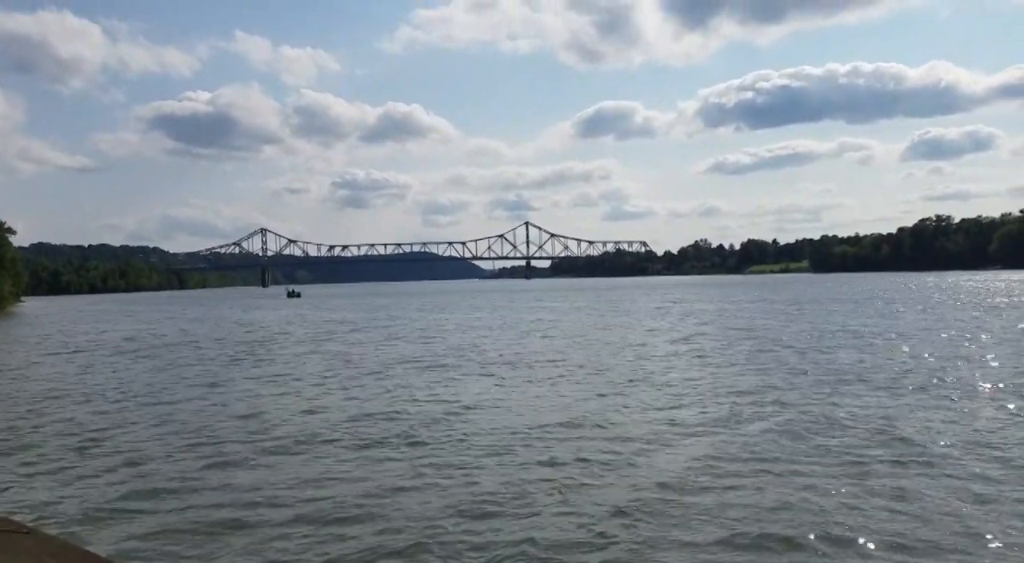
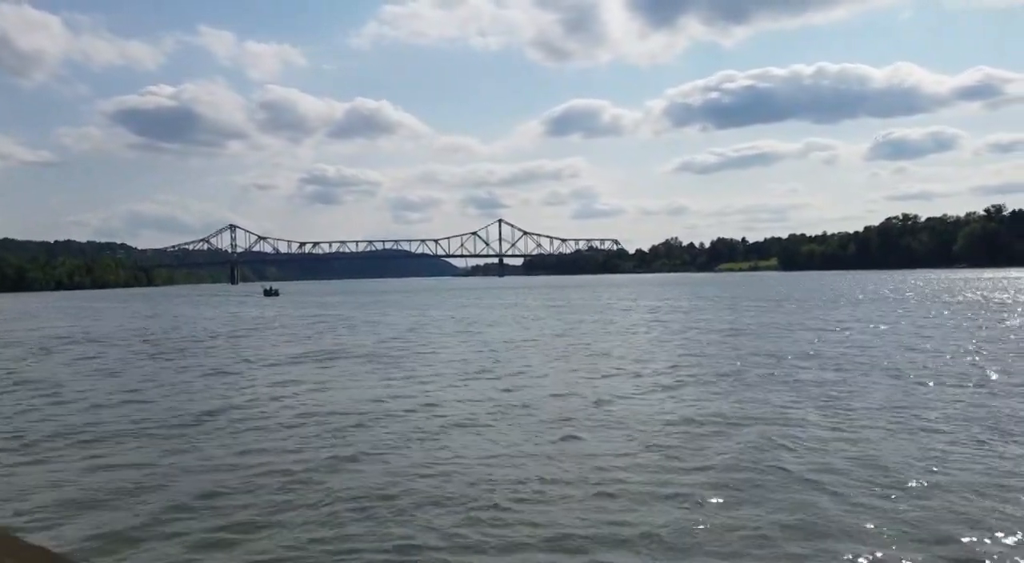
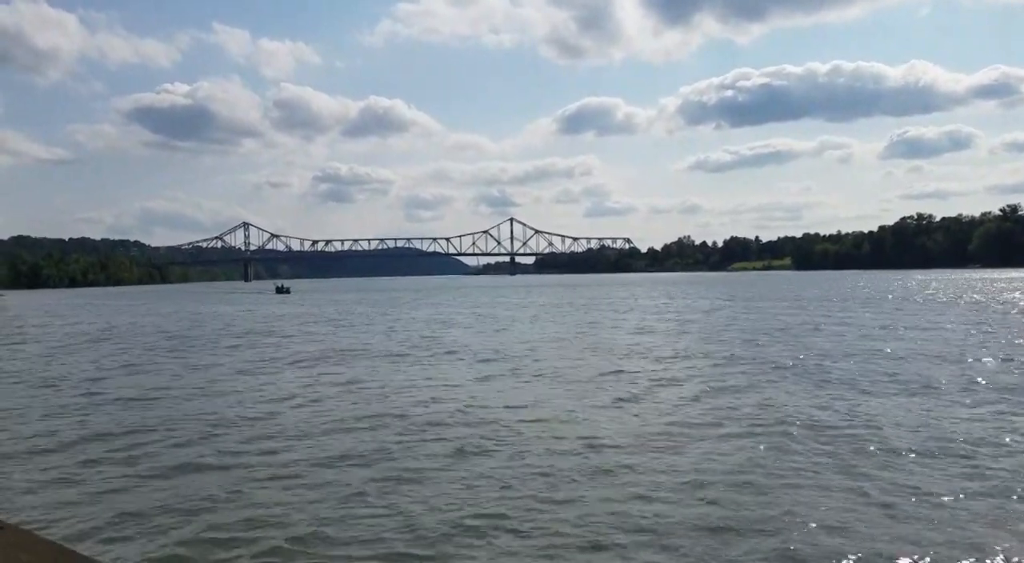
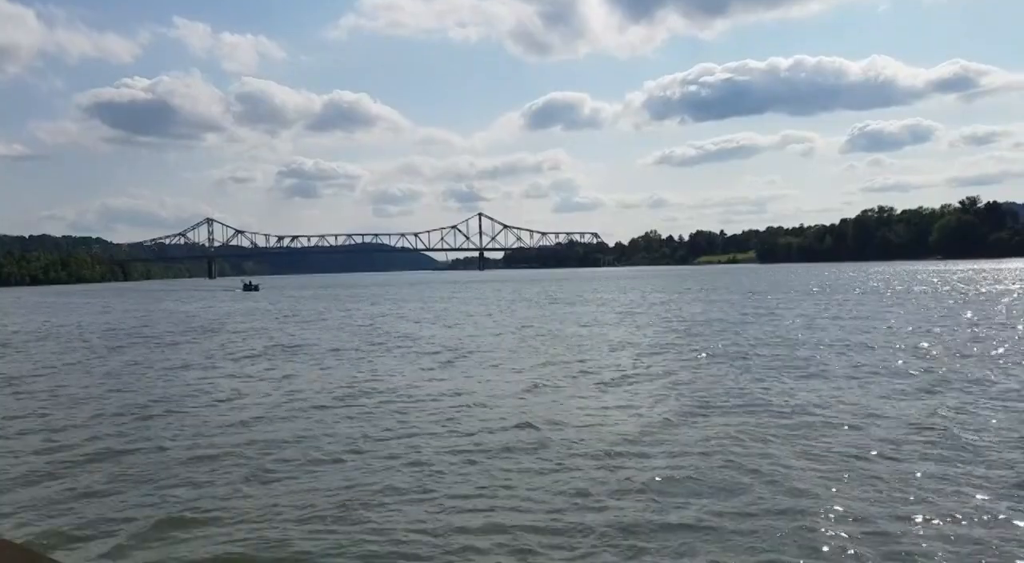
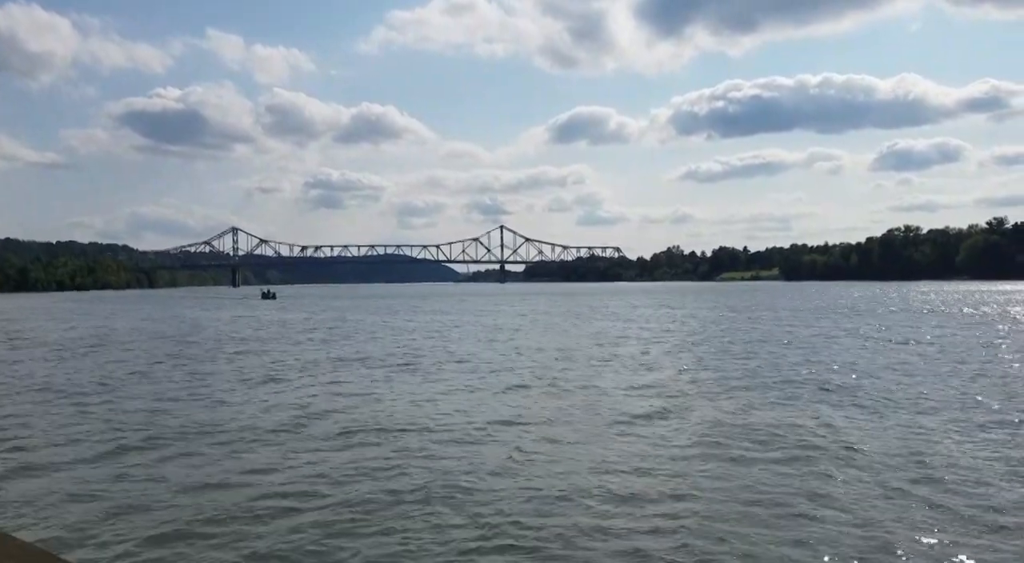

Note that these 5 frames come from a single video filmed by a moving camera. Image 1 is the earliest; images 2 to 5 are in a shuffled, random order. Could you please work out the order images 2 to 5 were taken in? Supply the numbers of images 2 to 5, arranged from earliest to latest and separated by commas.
5, 3, 2, 4
